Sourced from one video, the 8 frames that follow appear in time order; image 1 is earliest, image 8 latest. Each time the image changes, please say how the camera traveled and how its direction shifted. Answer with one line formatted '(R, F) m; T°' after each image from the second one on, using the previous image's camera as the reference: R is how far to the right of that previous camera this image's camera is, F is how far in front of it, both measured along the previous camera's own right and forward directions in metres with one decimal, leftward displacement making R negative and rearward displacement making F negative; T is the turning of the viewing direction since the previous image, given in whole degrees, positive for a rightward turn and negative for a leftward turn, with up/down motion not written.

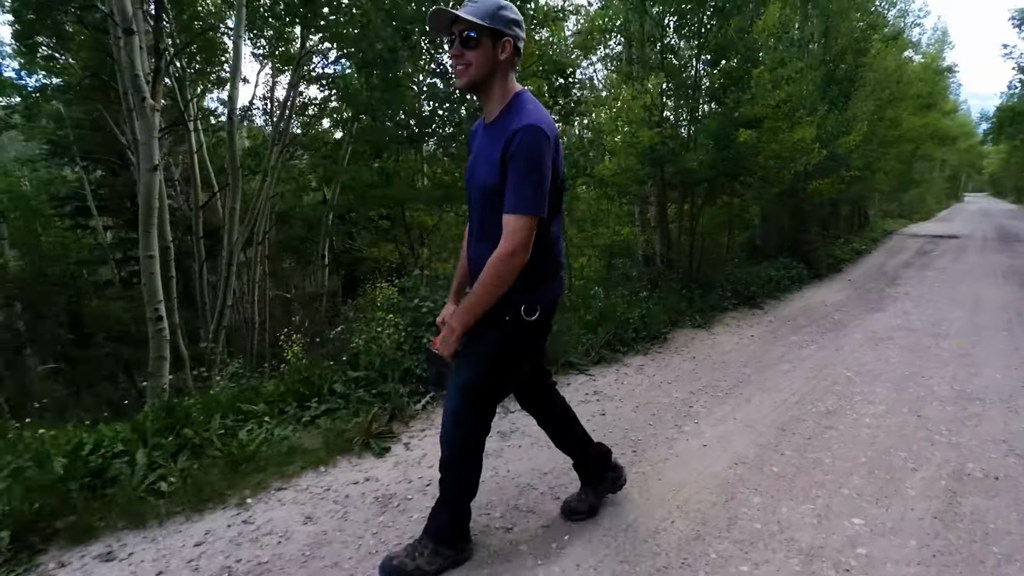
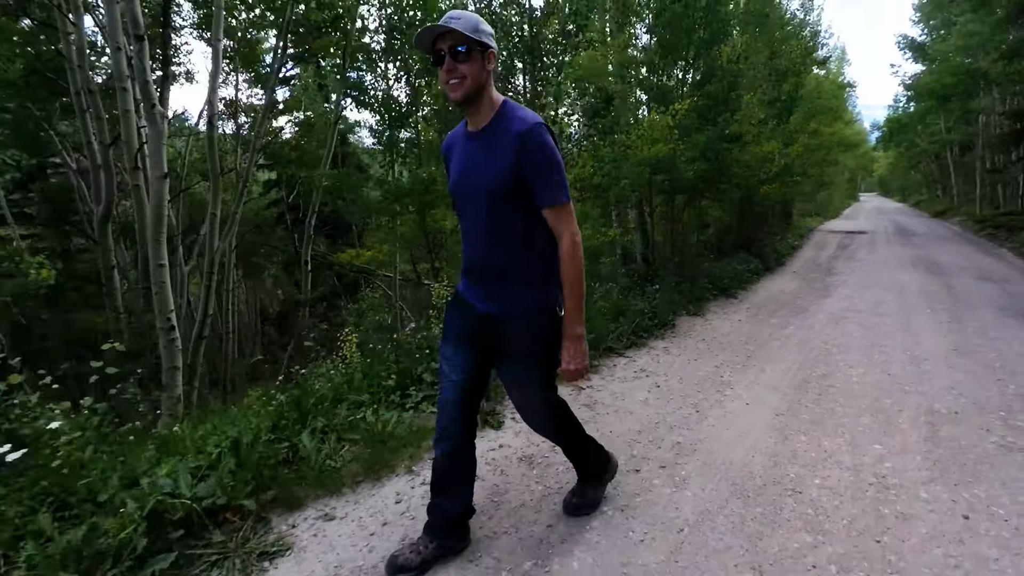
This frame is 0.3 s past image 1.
(-1.2, -0.5) m; +7°
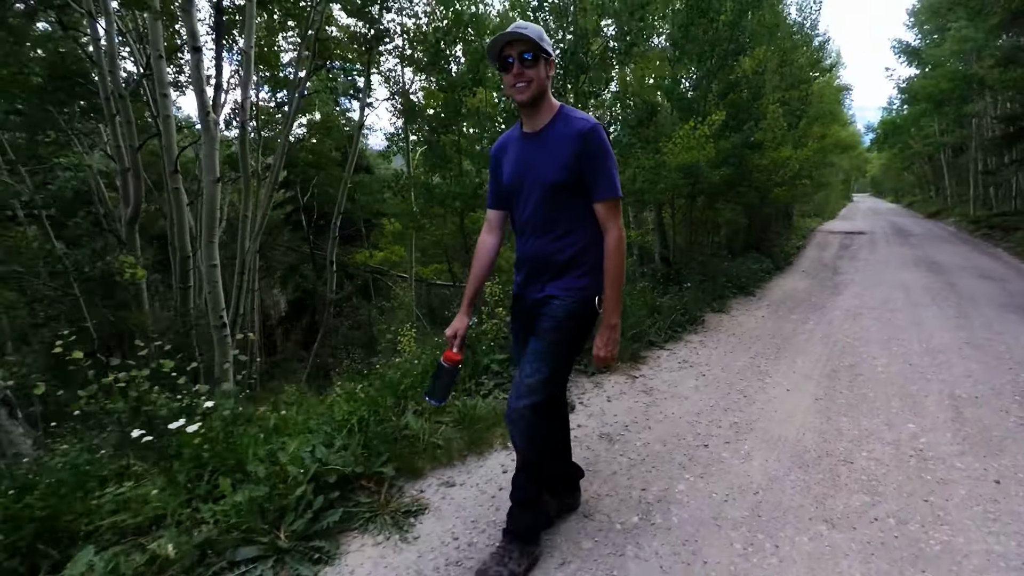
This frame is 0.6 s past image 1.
(-0.6, -0.4) m; +1°
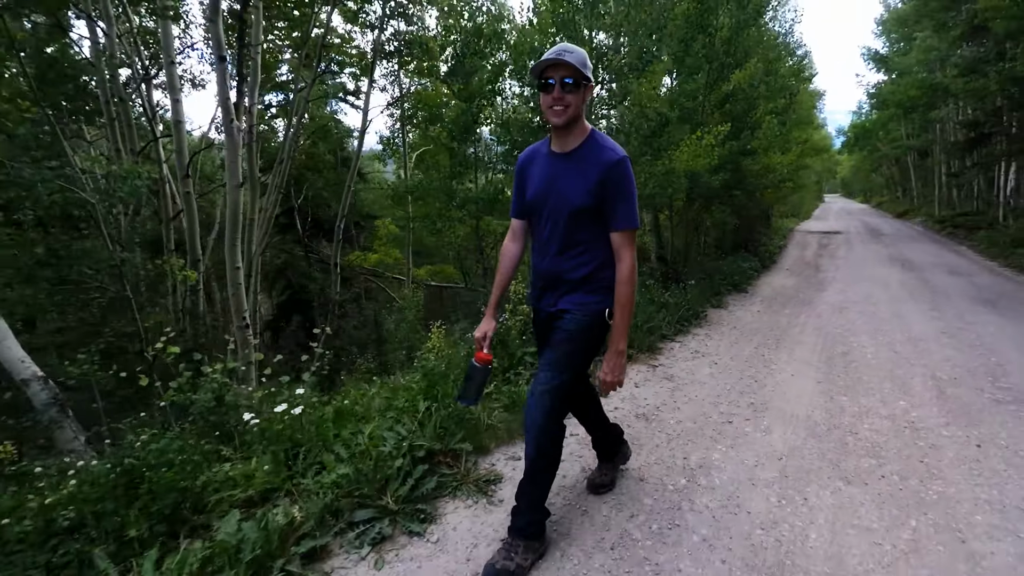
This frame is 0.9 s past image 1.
(-0.5, -0.4) m; +2°
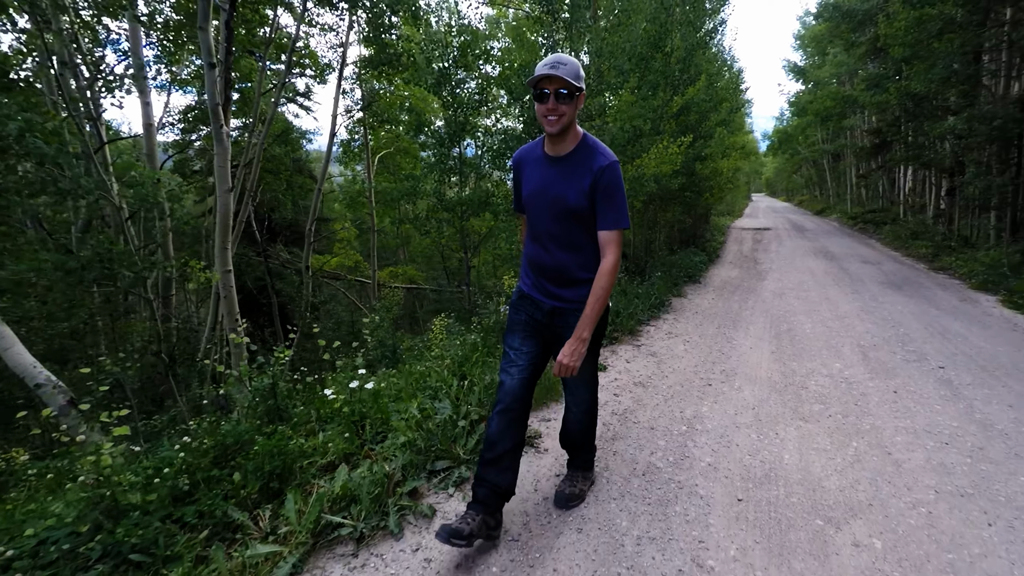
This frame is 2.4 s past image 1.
(-0.7, -0.6) m; +6°
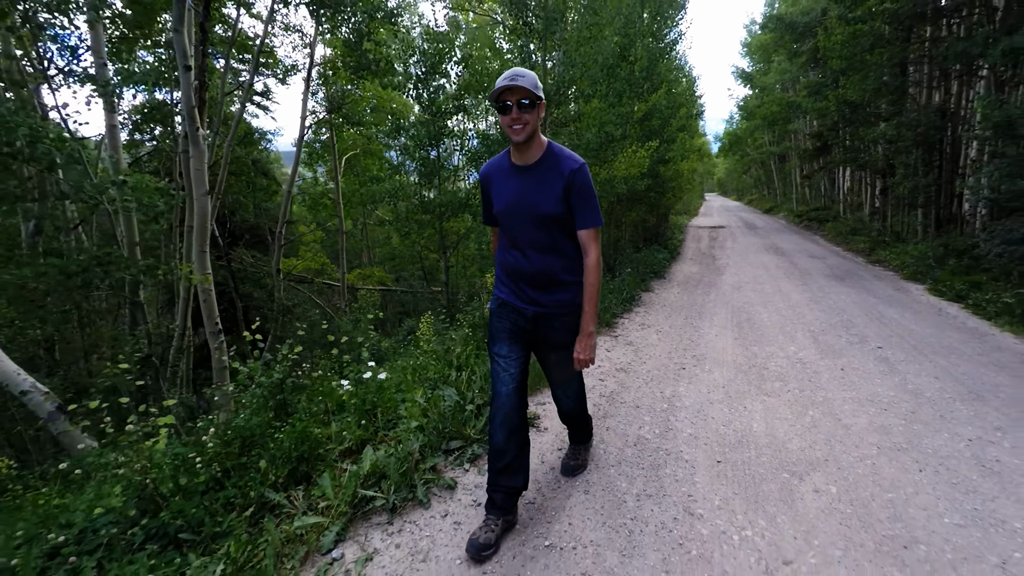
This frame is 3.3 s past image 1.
(-0.3, -0.3) m; +5°
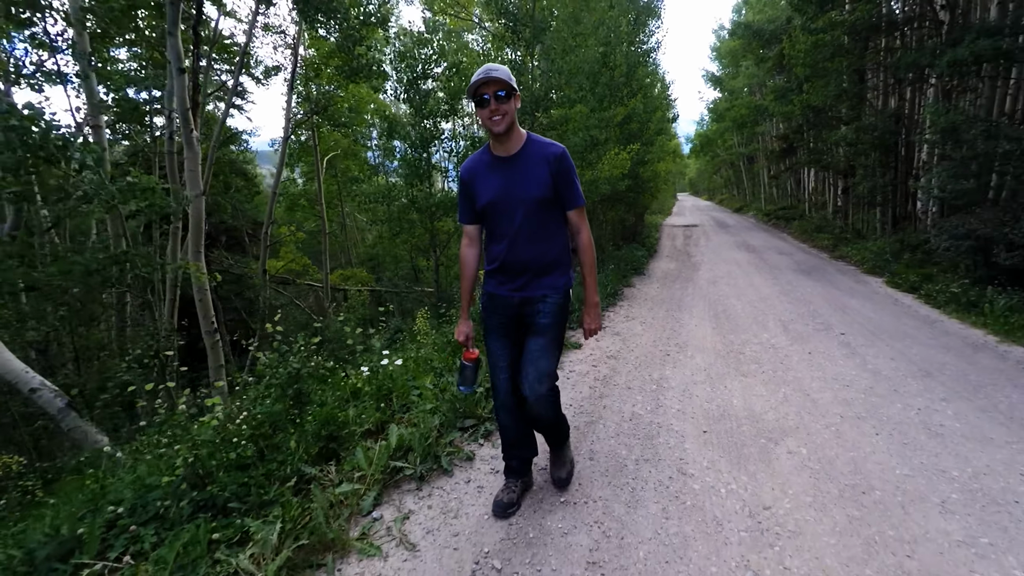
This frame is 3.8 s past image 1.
(-0.2, -0.3) m; +3°
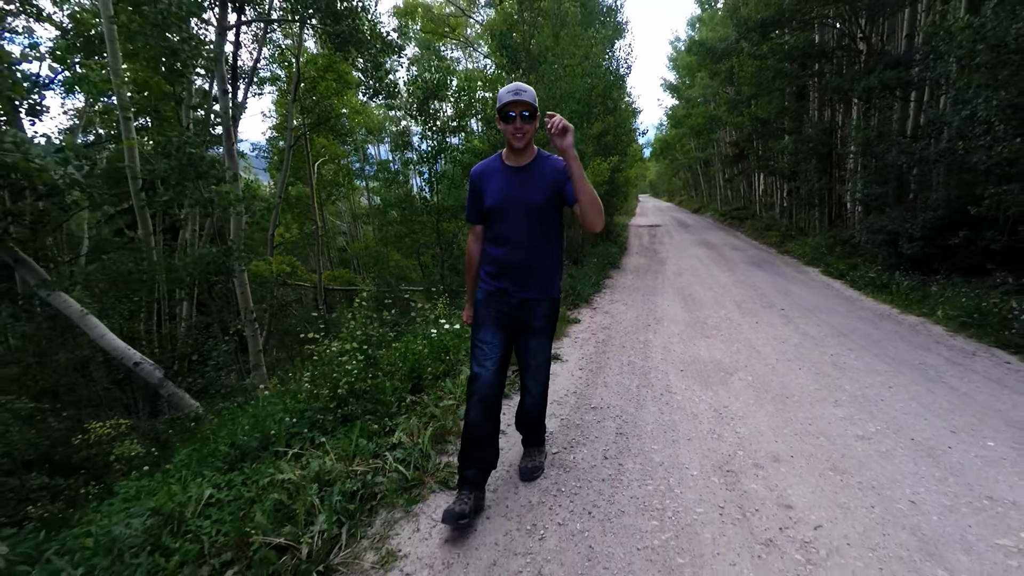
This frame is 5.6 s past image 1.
(-0.7, -1.3) m; +4°
